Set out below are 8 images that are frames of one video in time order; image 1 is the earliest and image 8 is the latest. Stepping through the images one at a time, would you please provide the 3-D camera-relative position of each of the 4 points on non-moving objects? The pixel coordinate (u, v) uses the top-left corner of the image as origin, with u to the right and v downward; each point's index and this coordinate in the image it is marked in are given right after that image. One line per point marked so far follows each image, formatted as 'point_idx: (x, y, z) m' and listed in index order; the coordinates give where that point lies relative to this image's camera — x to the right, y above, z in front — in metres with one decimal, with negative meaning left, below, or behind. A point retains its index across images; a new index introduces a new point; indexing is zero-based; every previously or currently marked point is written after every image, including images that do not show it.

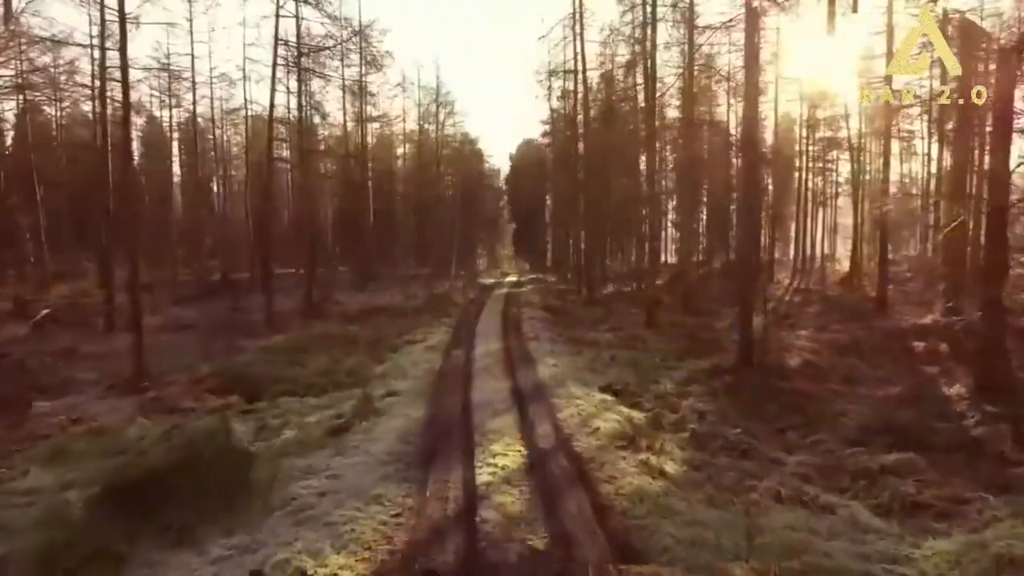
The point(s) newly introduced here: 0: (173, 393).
0: (-5.8, -1.8, +12.3) m
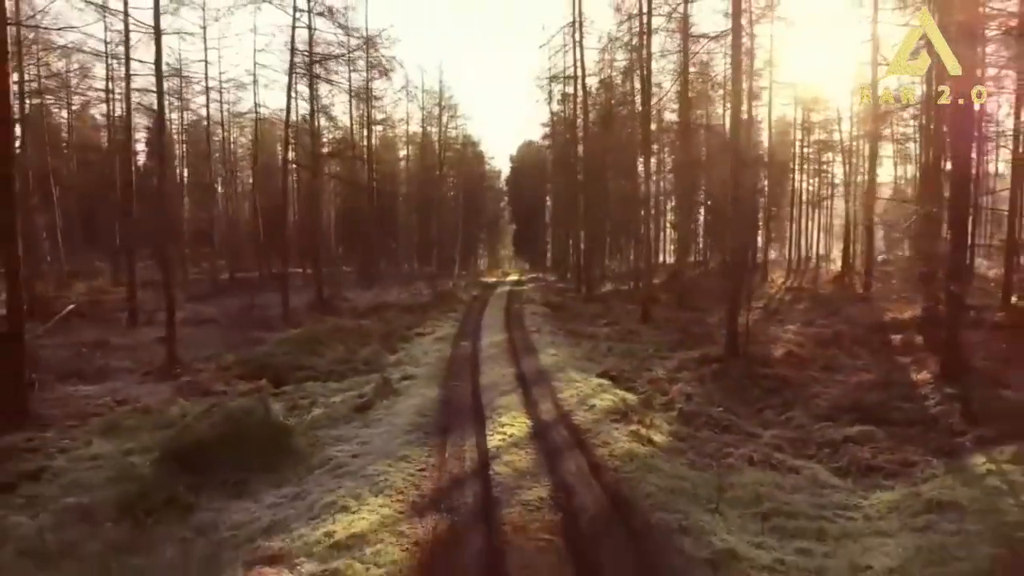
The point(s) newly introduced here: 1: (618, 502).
0: (-5.8, -1.7, +13.4) m
1: (+1.0, -2.0, +6.7) m
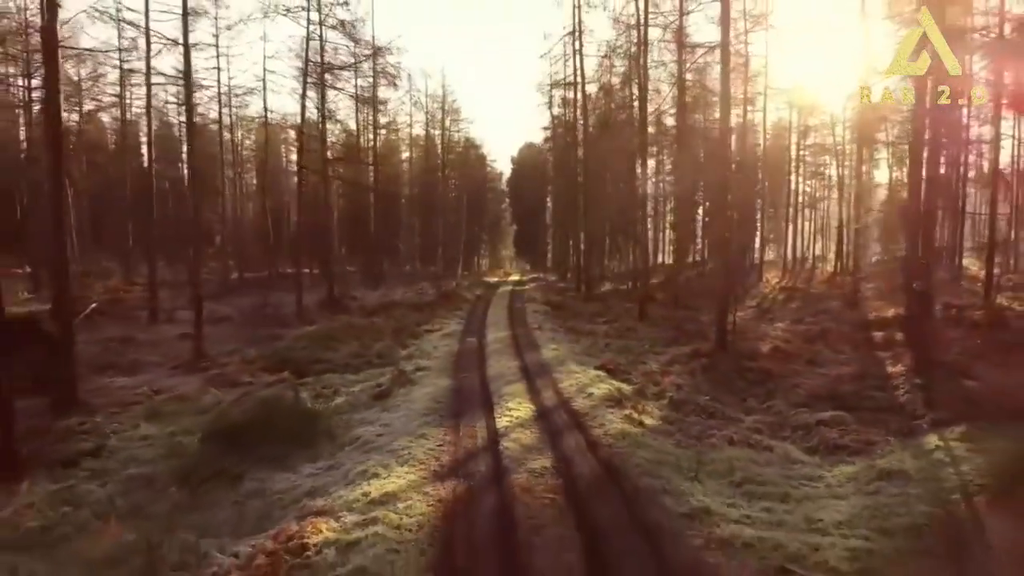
0: (-5.7, -1.7, +14.4) m
1: (+1.1, -2.0, +7.7) m
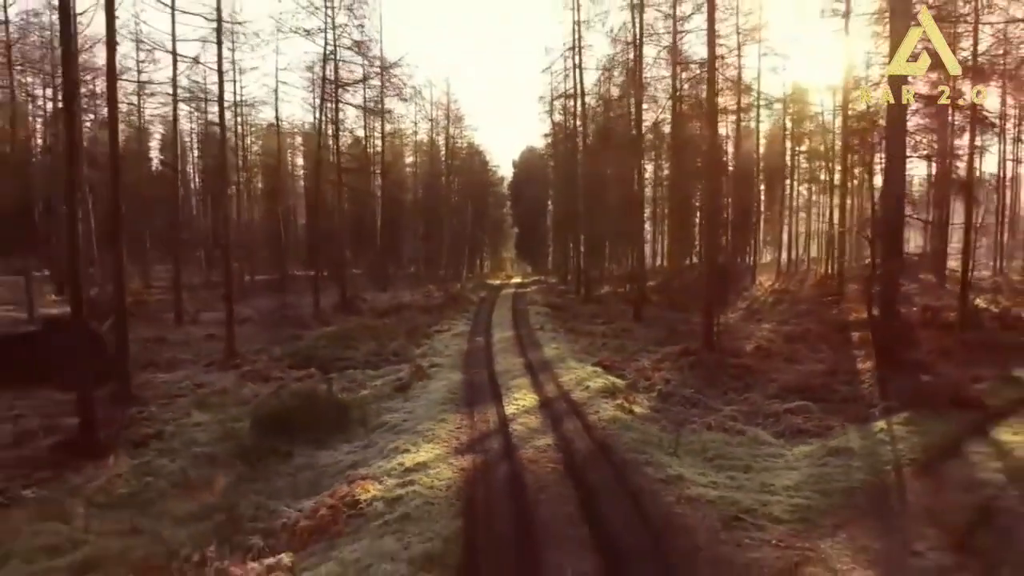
0: (-5.6, -1.8, +15.9) m
1: (+1.2, -2.0, +9.2) m
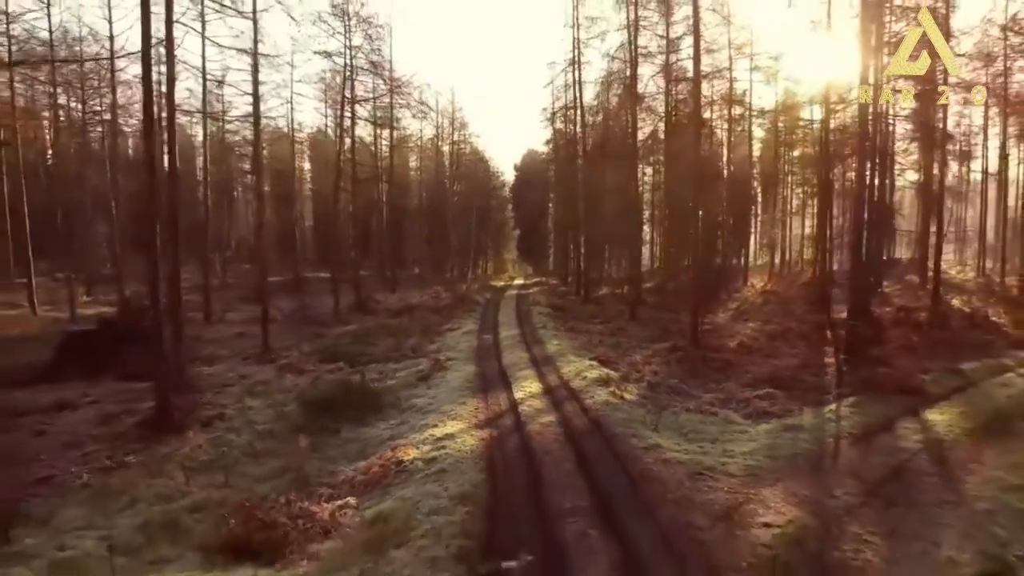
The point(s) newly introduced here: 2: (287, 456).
0: (-5.4, -1.8, +17.8) m
1: (+1.3, -2.1, +11.1) m
2: (-3.3, -2.4, +10.3) m
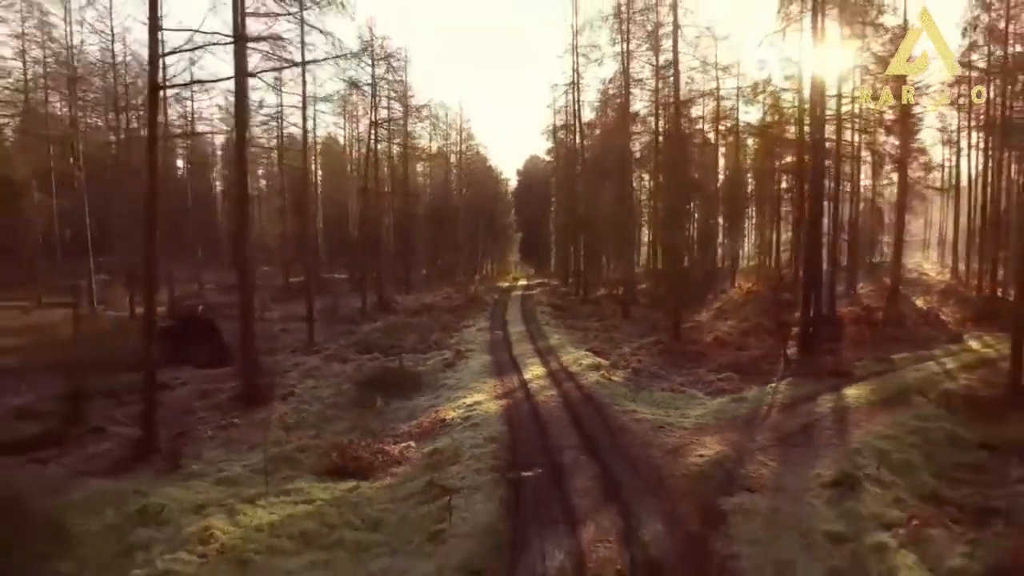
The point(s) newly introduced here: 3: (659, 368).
0: (-5.2, -1.9, +21.2) m
1: (+1.6, -2.2, +14.4) m
2: (-3.0, -2.5, +13.7) m
3: (+3.8, -2.1, +18.6) m
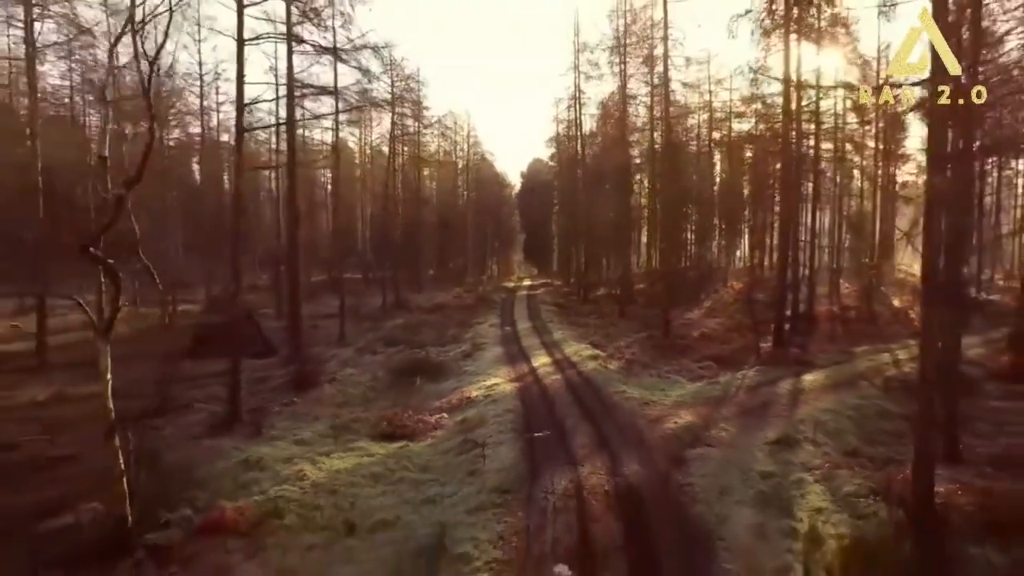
0: (-4.9, -1.9, +24.0) m
1: (+1.8, -2.2, +17.2) m
2: (-2.8, -2.6, +16.5) m
3: (+4.1, -2.1, +21.4) m
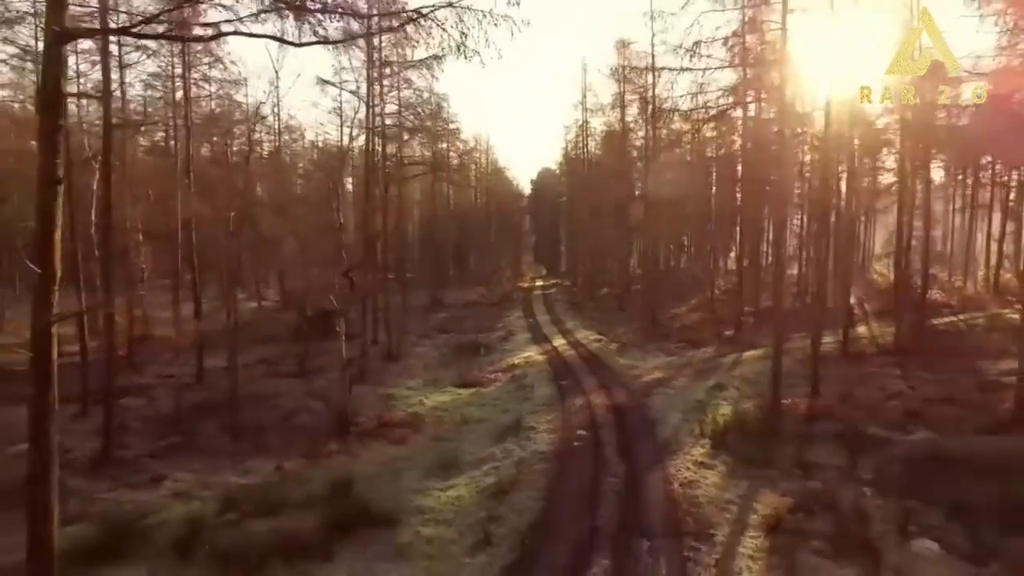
0: (-3.9, -2.0, +31.3) m
1: (+2.8, -2.3, +24.5) m
2: (-1.8, -2.6, +23.8) m
3: (+5.1, -2.2, +28.7) m
